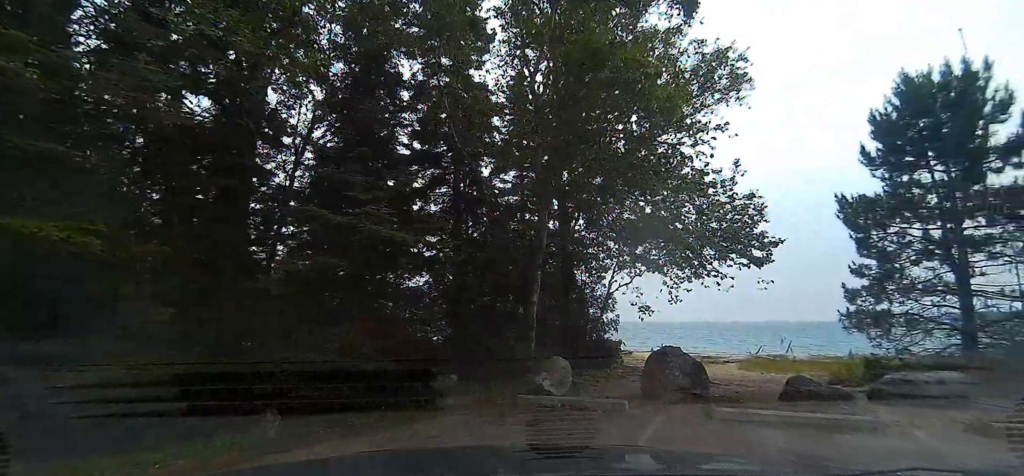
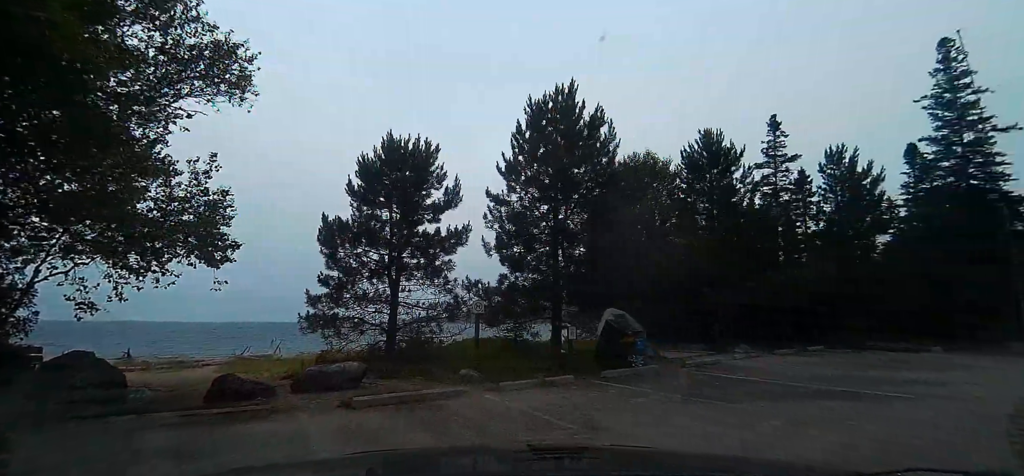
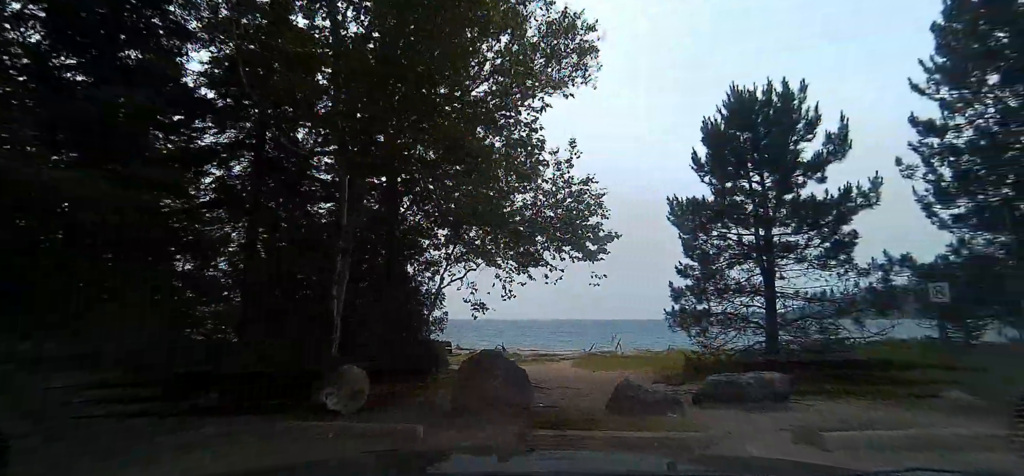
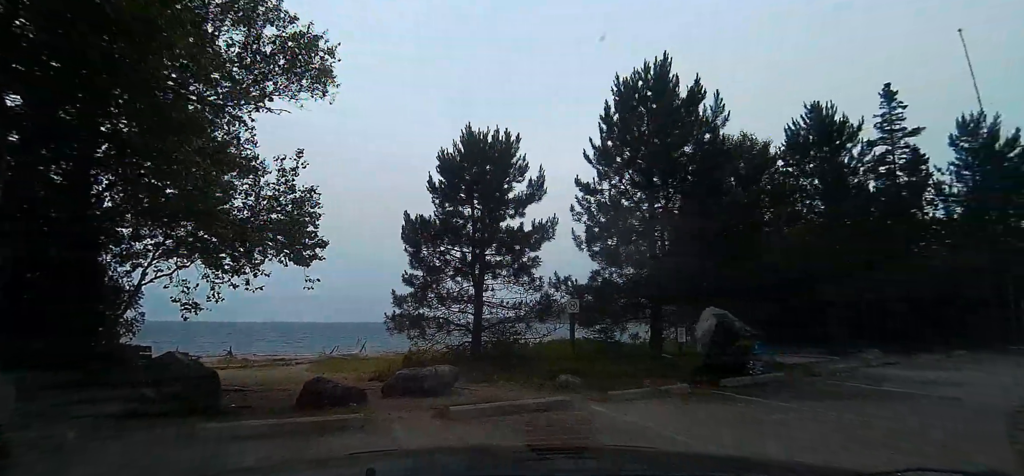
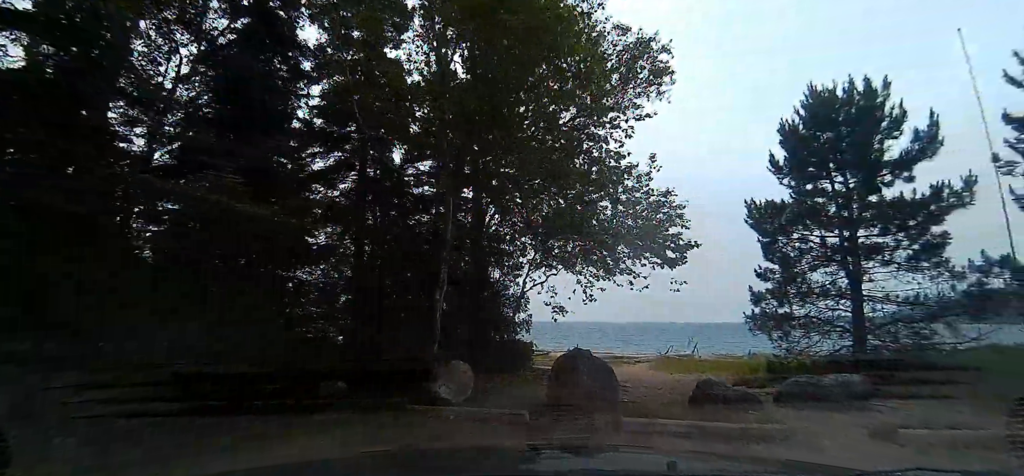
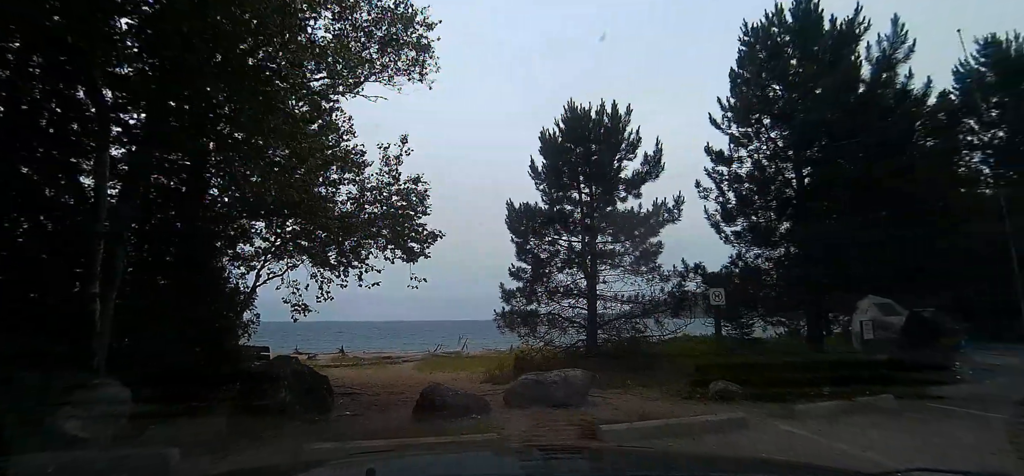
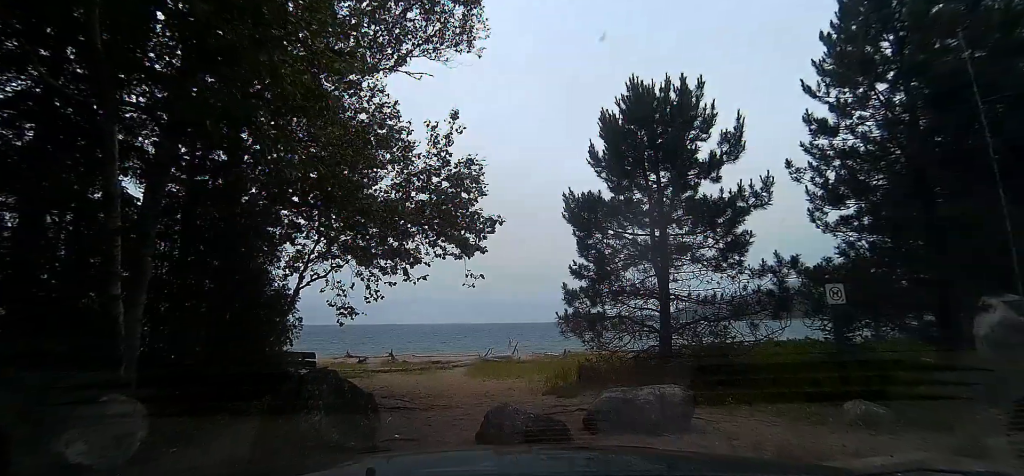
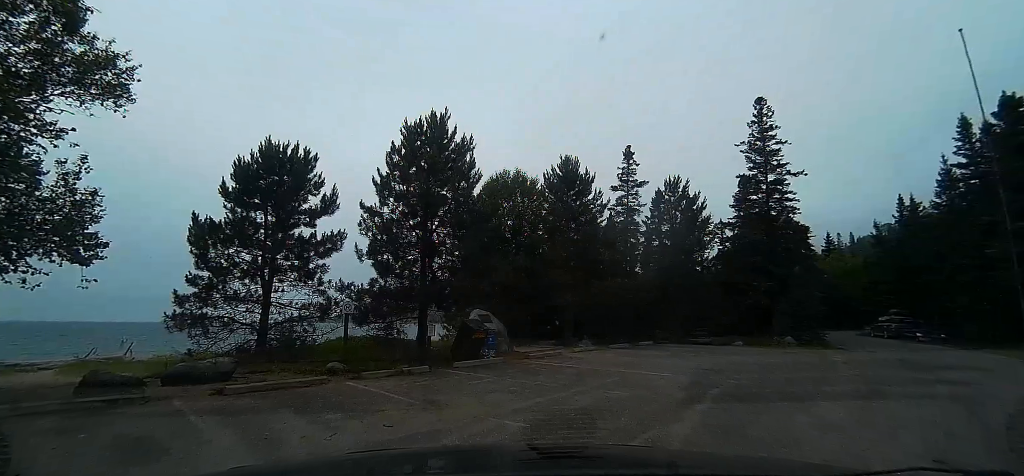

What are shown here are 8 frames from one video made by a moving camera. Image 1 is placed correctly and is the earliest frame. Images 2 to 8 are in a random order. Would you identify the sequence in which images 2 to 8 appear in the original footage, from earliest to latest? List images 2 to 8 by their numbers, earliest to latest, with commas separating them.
5, 3, 7, 6, 4, 2, 8
